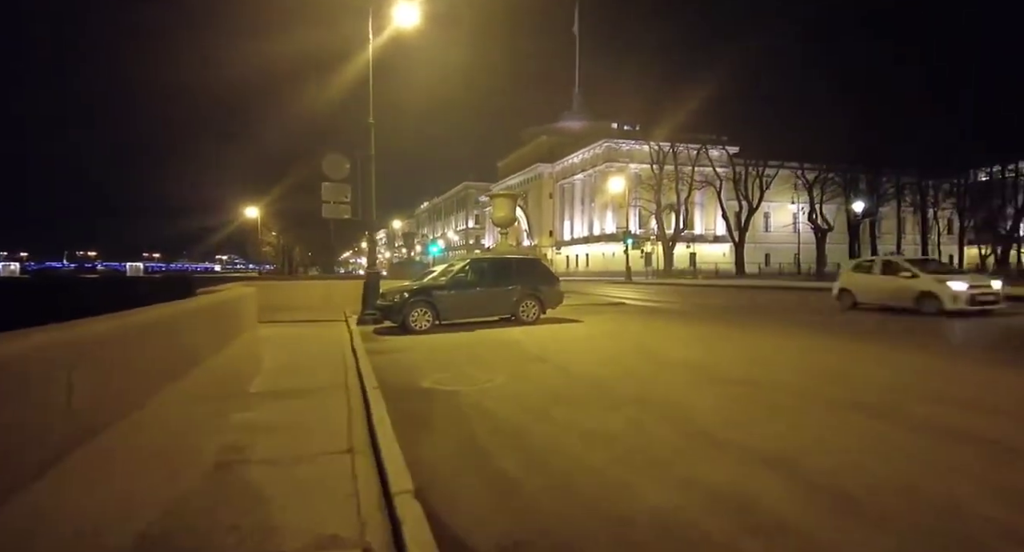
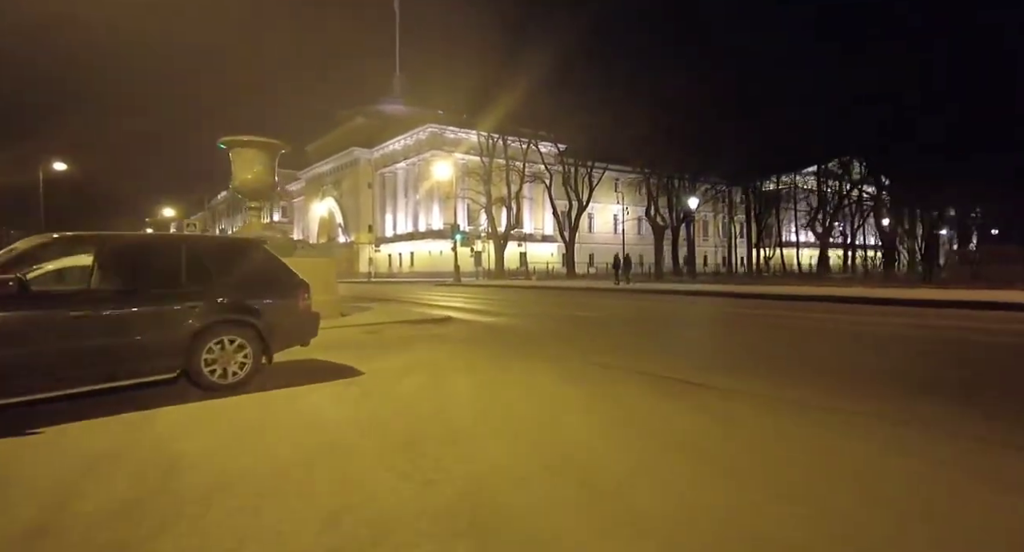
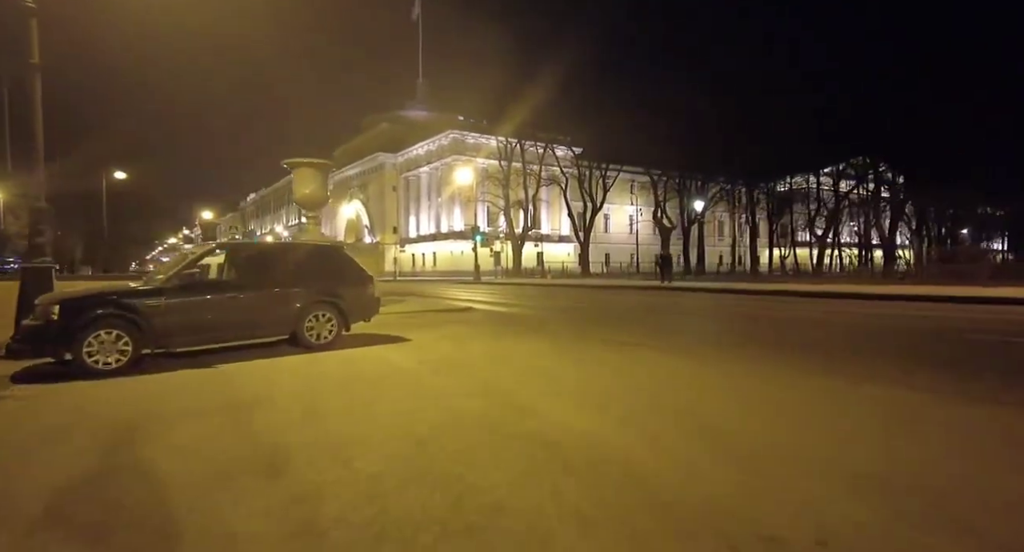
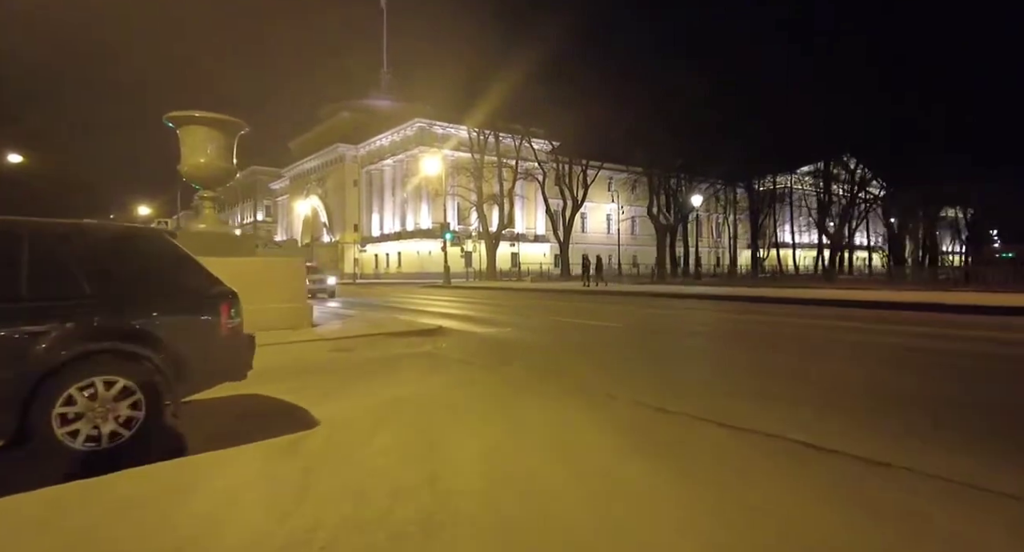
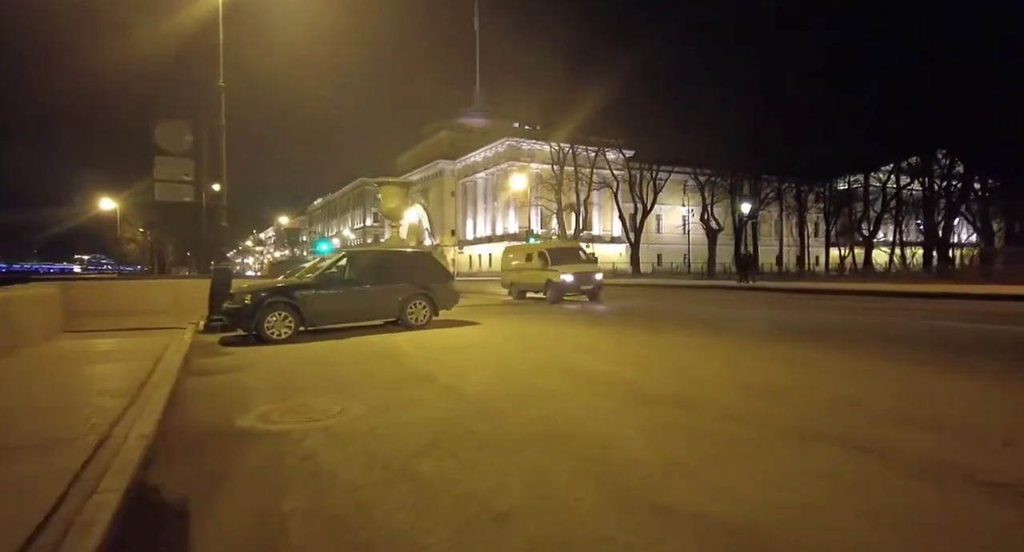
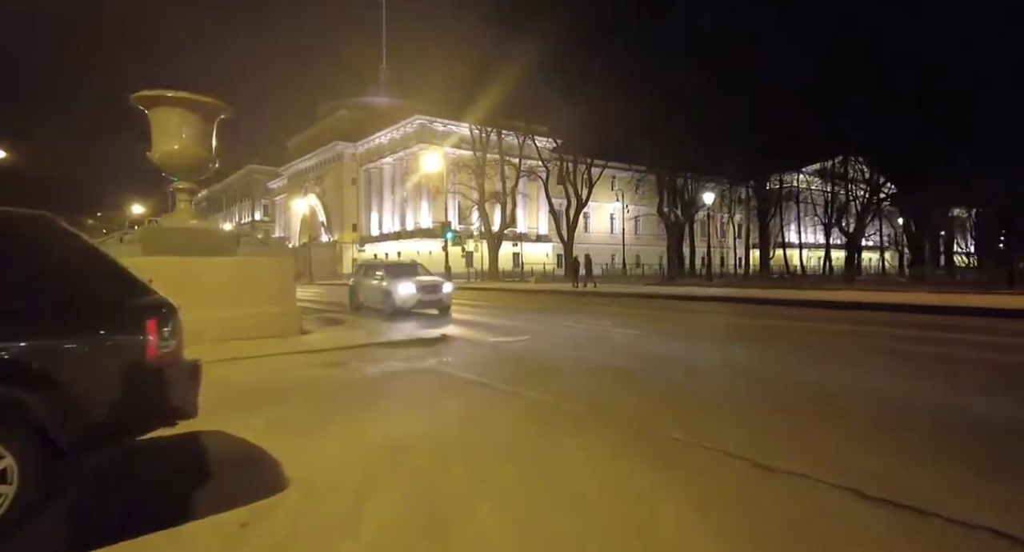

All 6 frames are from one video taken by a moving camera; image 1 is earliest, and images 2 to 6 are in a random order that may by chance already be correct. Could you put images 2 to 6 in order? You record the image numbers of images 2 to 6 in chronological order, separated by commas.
5, 3, 2, 4, 6
